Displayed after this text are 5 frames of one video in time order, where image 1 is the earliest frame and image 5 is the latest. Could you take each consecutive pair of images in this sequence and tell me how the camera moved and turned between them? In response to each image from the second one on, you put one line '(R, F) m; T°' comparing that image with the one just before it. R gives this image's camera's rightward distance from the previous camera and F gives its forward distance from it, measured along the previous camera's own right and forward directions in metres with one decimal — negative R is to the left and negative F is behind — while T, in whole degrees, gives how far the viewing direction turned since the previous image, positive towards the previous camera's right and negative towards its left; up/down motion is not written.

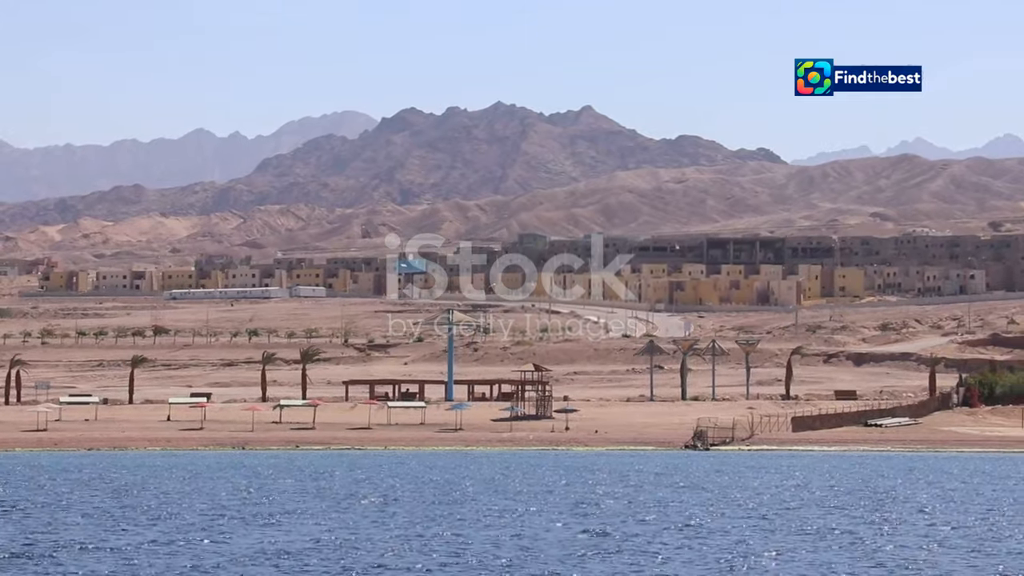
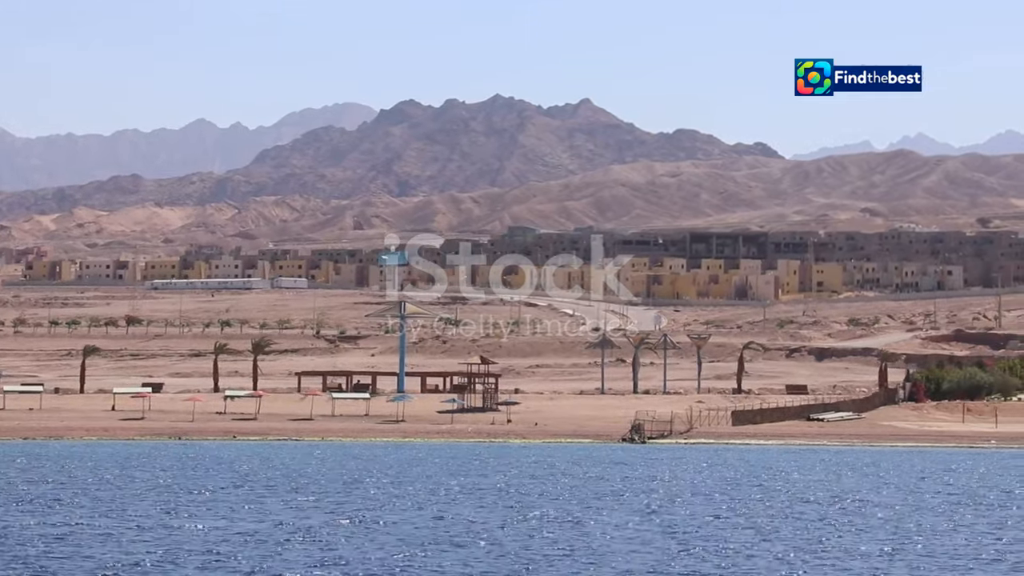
(+1.0, -0.1) m; +1°
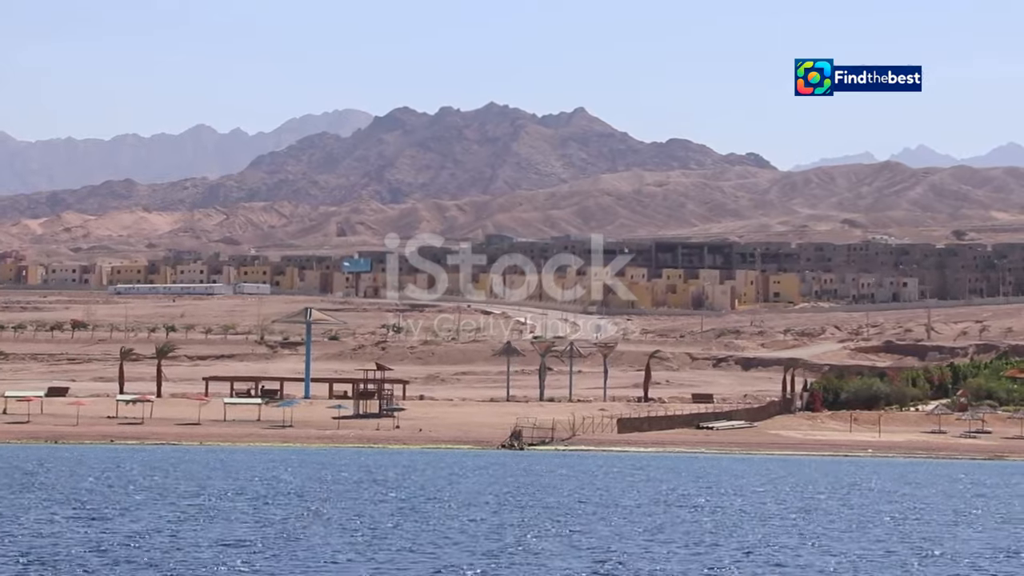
(+2.0, -0.2) m; +1°
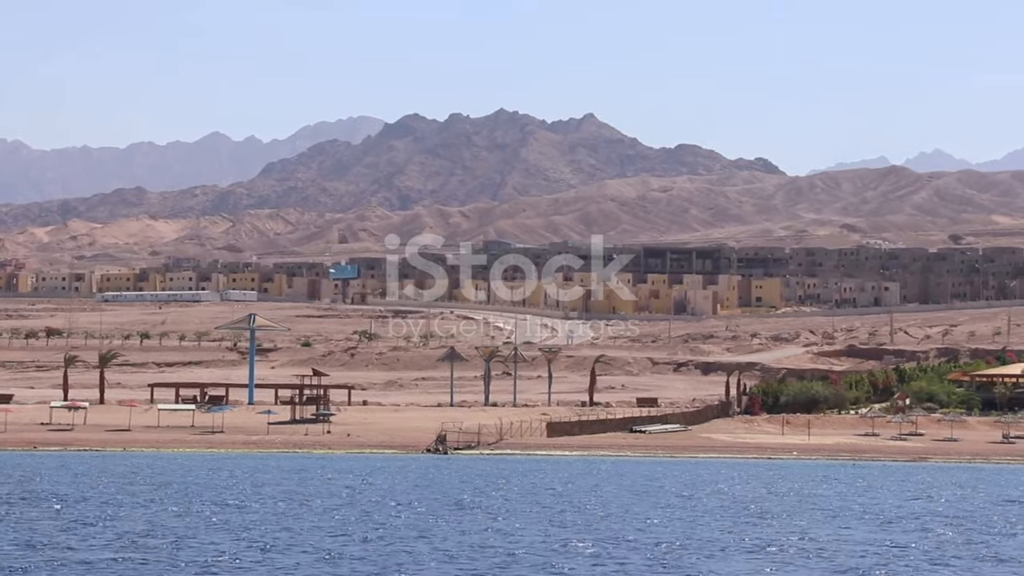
(+1.5, -0.2) m; +1°
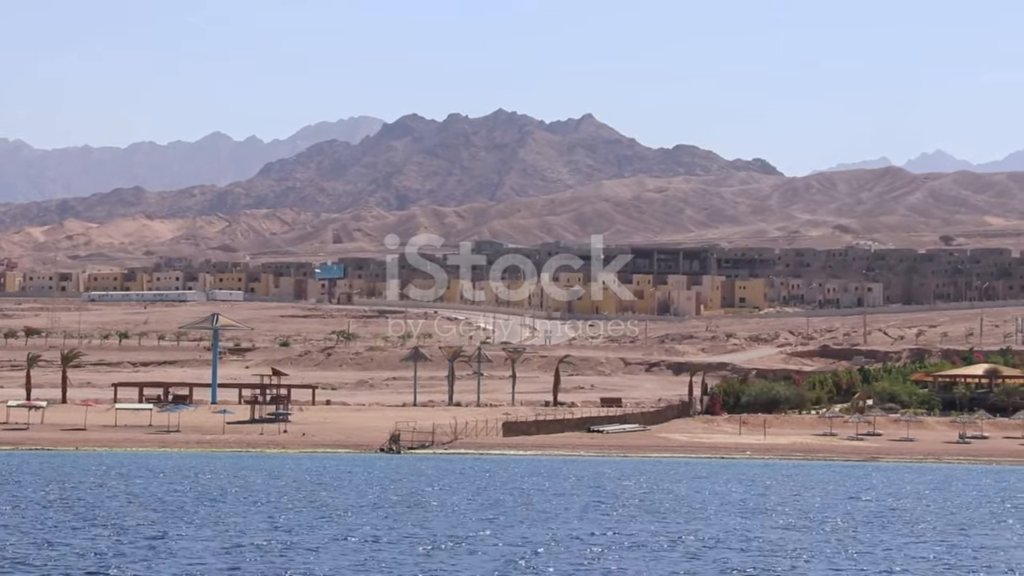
(+0.8, -0.1) m; +1°
